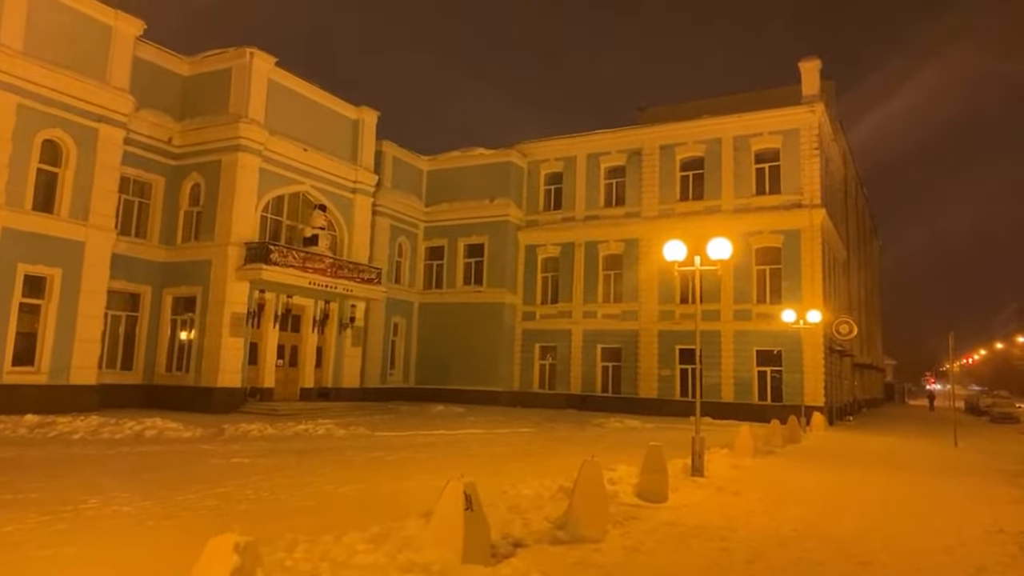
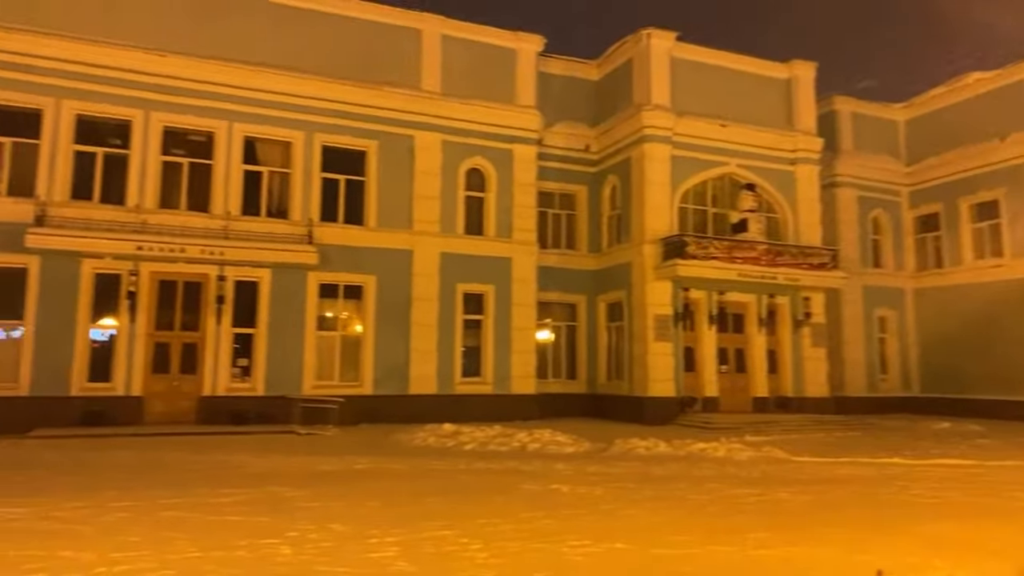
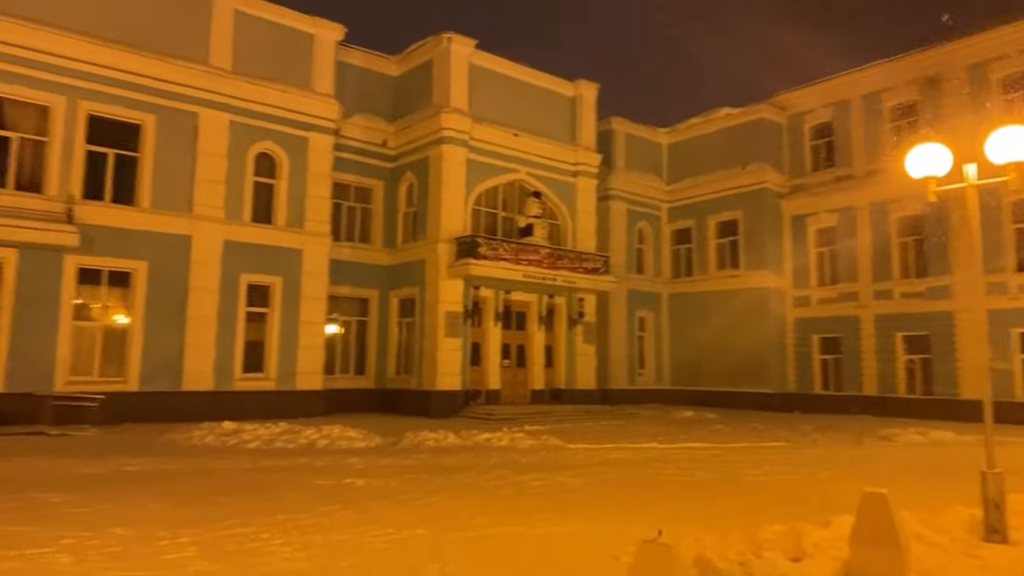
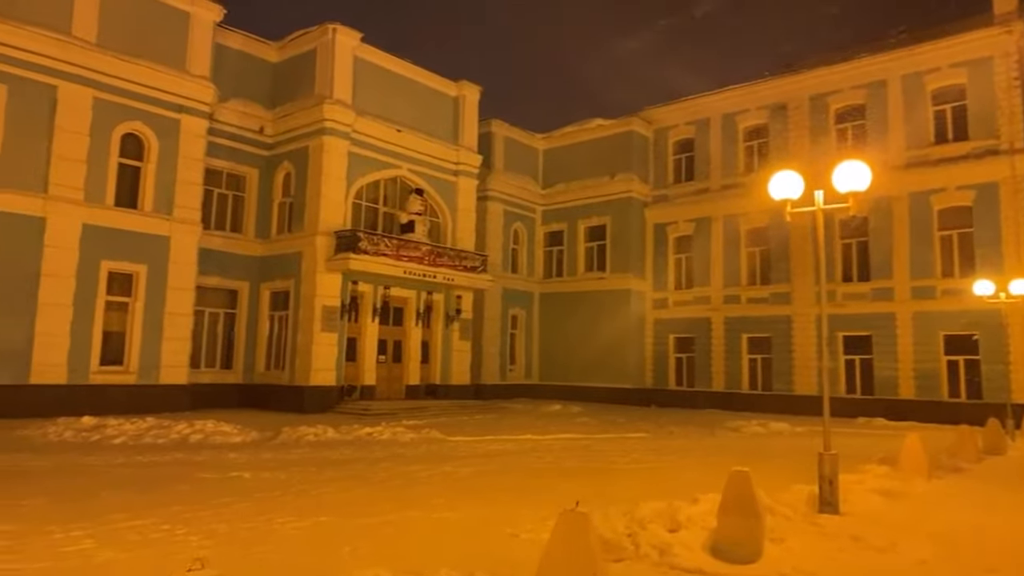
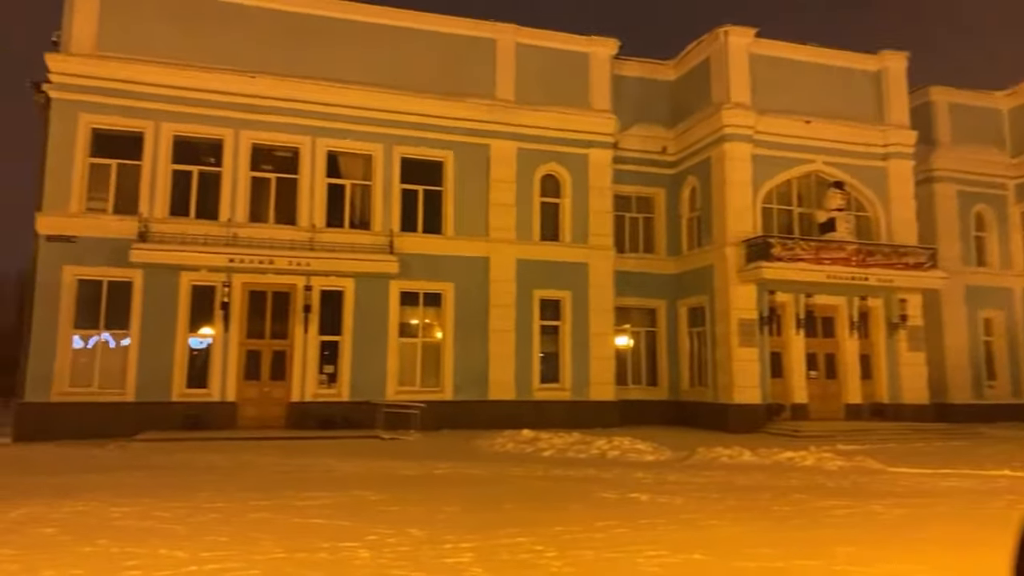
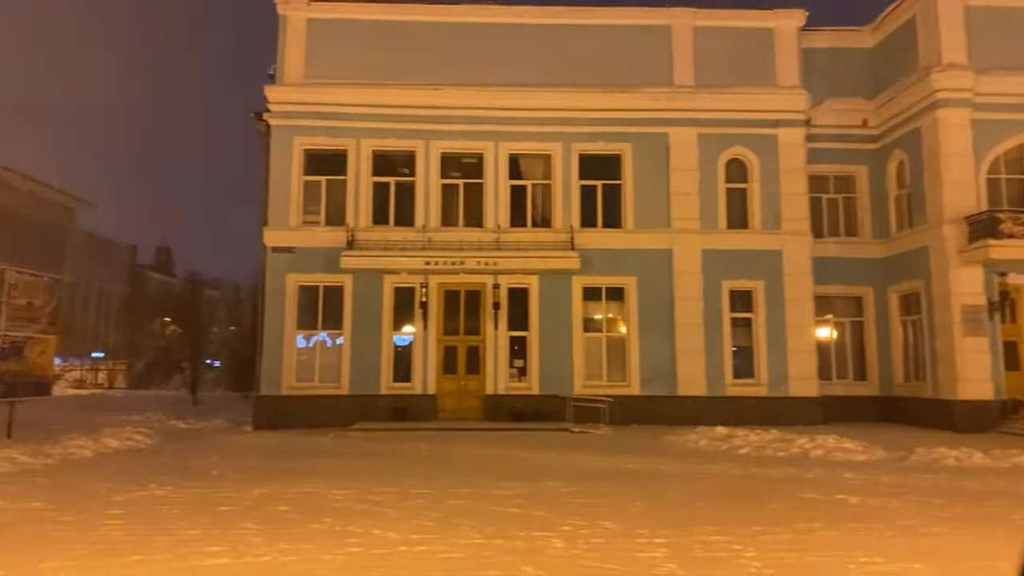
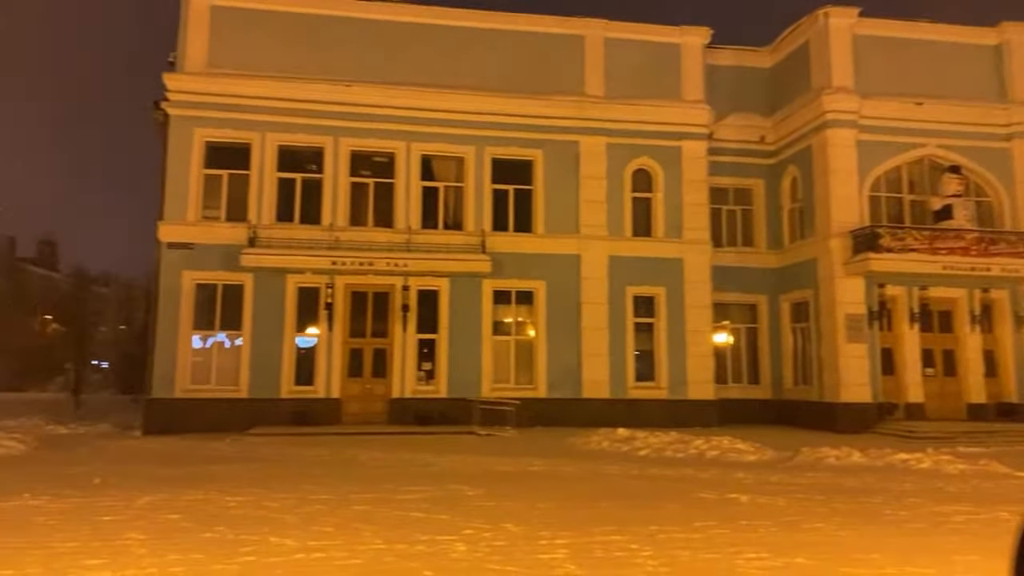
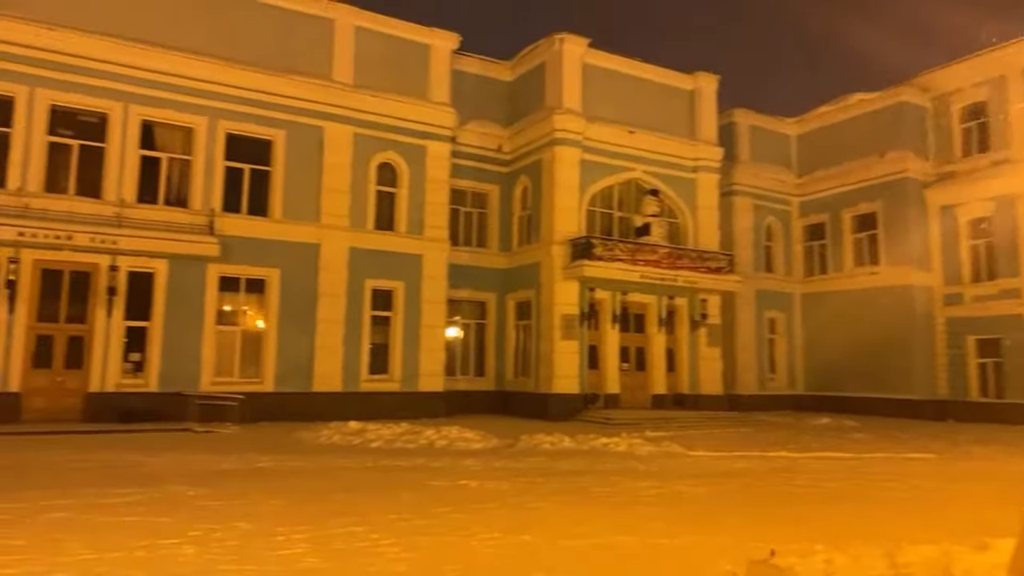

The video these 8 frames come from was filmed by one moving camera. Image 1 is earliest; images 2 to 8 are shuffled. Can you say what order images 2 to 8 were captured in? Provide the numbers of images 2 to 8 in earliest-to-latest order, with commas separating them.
4, 3, 8, 2, 5, 7, 6
